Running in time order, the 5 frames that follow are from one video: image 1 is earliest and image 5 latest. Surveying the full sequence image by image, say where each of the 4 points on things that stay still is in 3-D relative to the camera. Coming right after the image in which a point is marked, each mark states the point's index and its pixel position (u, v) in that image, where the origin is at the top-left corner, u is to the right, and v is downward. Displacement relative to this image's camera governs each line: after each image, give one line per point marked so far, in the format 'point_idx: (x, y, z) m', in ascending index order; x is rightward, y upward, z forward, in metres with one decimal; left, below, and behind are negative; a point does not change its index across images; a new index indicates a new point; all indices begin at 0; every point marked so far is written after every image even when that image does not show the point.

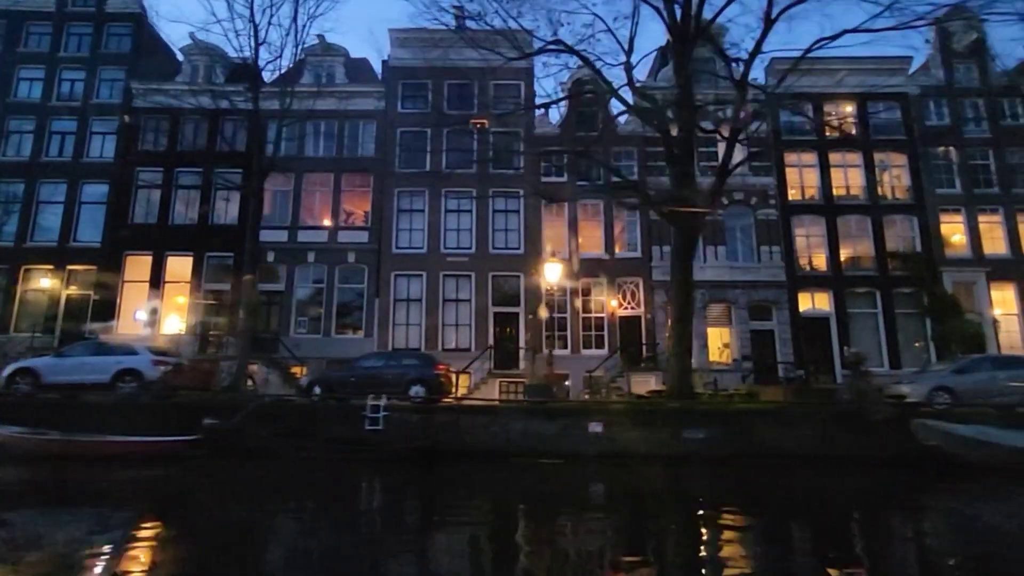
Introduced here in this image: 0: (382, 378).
0: (-2.9, -1.9, +14.9) m
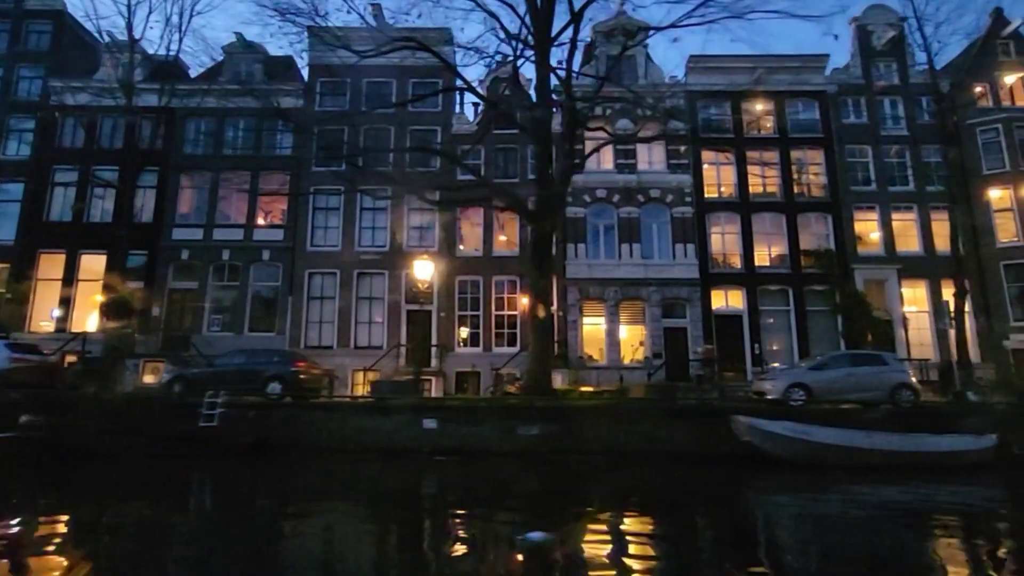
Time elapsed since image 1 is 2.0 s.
0: (-5.7, -1.8, +14.9) m
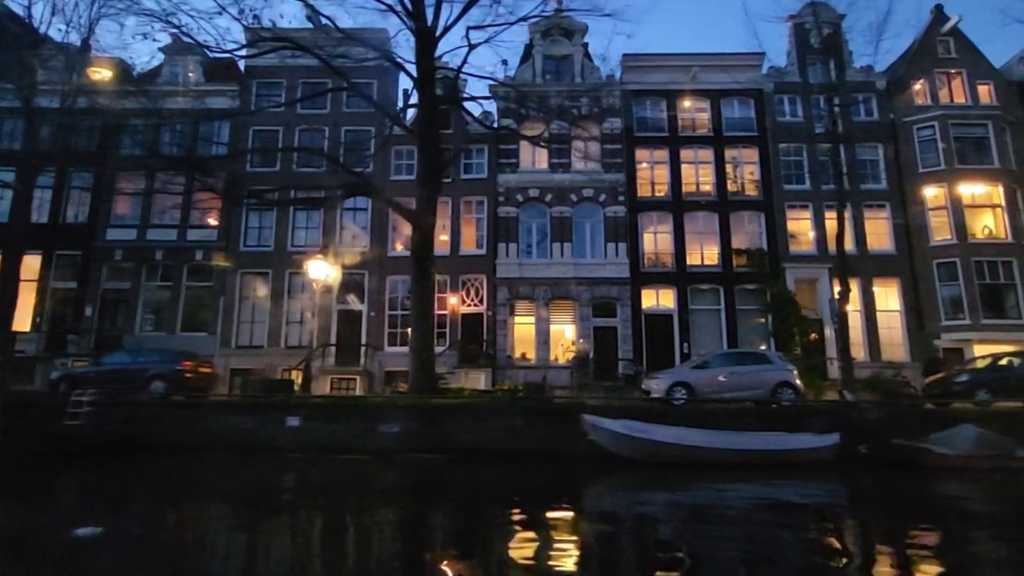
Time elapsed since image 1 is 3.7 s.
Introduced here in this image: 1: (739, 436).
0: (-8.1, -1.8, +15.0) m
1: (+3.6, -2.3, +11.3) m
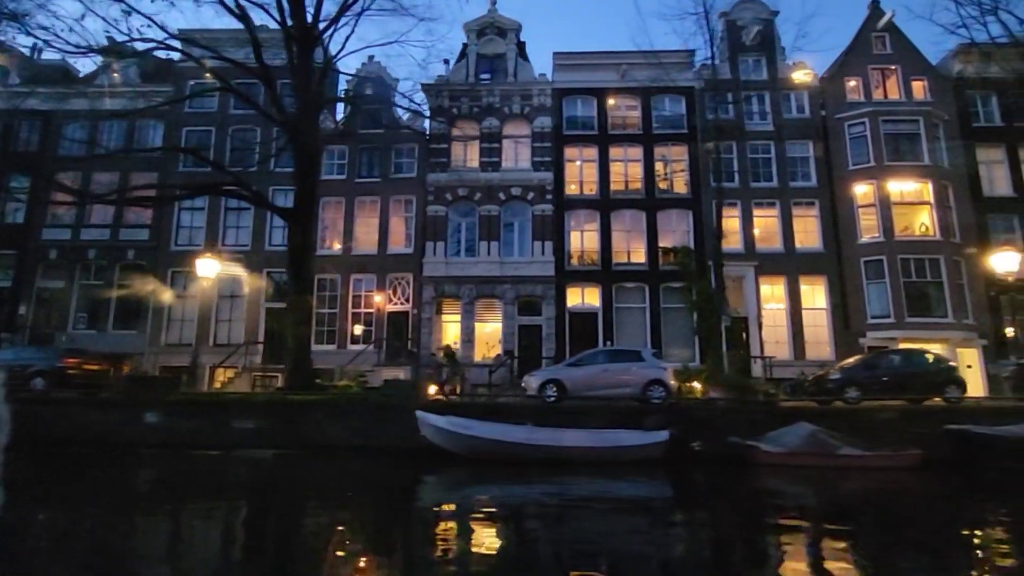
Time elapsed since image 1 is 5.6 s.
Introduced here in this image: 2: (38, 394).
0: (-10.8, -1.8, +15.2) m
1: (+0.9, -2.3, +11.4) m
2: (-9.0, -2.0, +13.5) m
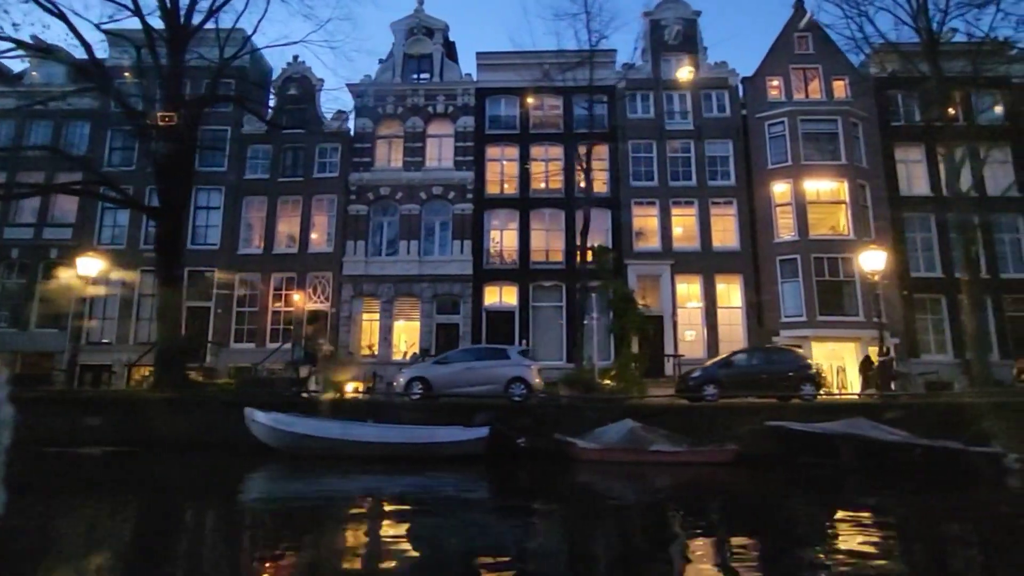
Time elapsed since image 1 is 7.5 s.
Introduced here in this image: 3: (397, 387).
0: (-13.5, -1.7, +15.4) m
1: (-1.9, -2.3, +11.5) m
2: (-11.8, -2.0, +13.7) m
3: (-2.4, -2.1, +14.8) m
